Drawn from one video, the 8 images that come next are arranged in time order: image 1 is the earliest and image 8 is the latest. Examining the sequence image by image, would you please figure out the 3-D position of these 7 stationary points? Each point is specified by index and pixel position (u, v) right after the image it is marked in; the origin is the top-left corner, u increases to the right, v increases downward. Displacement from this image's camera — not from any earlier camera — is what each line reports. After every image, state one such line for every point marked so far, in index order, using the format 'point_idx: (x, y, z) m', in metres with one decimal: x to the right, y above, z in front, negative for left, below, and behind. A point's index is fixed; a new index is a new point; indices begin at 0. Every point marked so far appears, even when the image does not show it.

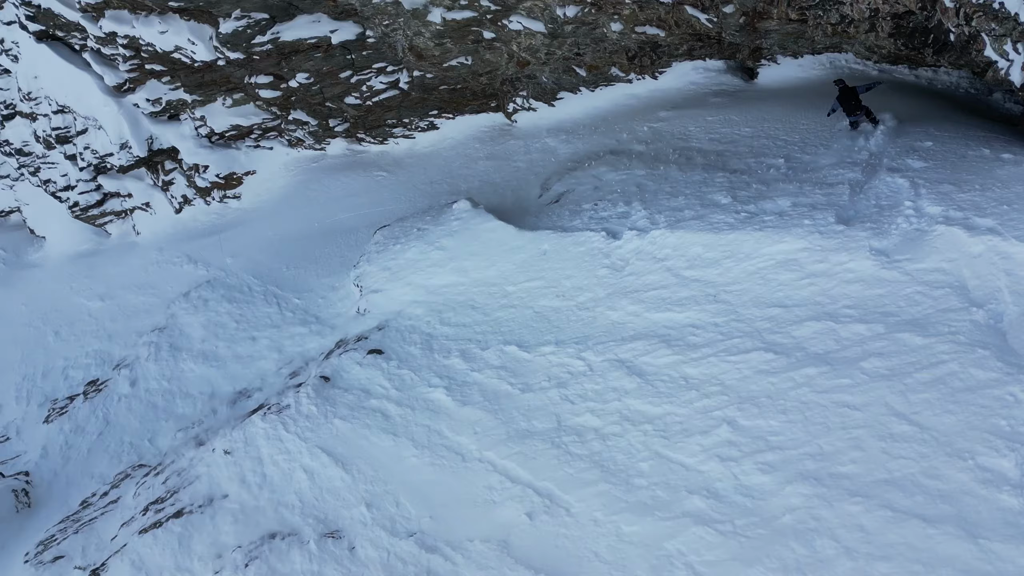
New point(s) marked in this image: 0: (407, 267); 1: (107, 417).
0: (-2.6, +0.5, +14.0) m
1: (-13.1, -4.2, +18.4) m
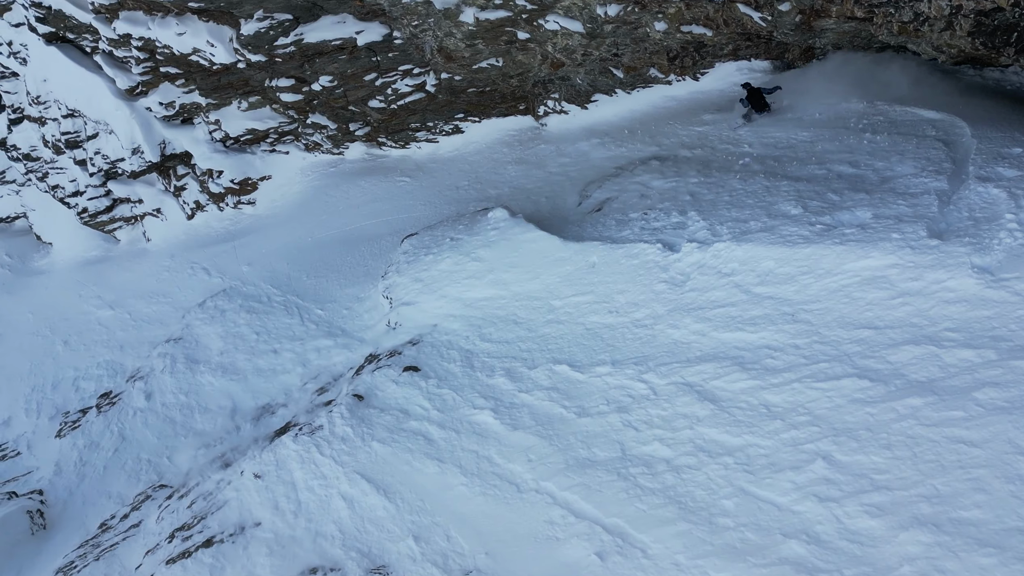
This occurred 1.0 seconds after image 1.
0: (-1.6, +0.2, +13.4) m
1: (-12.1, -4.6, +17.7) m
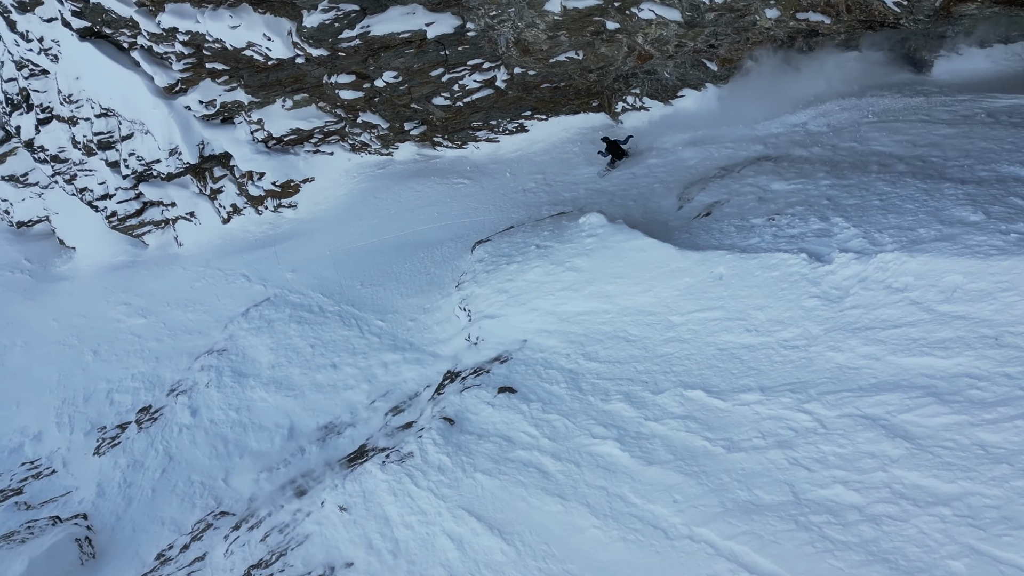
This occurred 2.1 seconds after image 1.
0: (+0.4, 0.0, +12.3) m
1: (-10.0, -4.9, +16.7) m
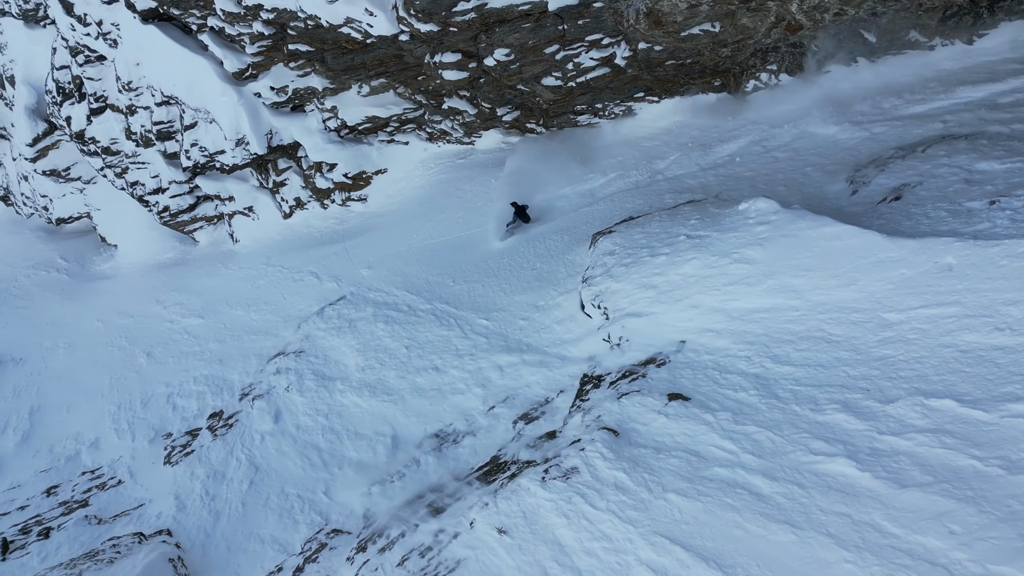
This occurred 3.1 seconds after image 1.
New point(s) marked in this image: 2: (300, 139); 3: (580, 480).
0: (+3.5, +0.1, +11.1) m
1: (-7.0, -4.8, +15.5) m
2: (-7.4, +5.2, +19.7) m
3: (+1.1, -3.2, +9.4) m
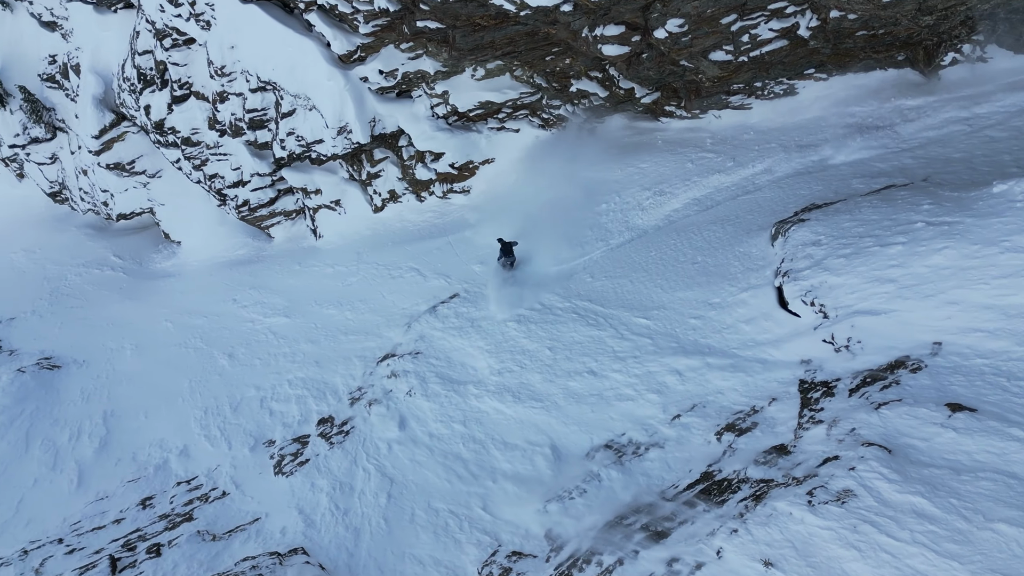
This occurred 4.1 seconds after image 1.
0: (+7.3, +0.2, +9.7) m
1: (-3.0, -4.7, +14.3) m
2: (-3.5, +5.3, +18.5) m
3: (+5.0, -3.1, +8.1) m
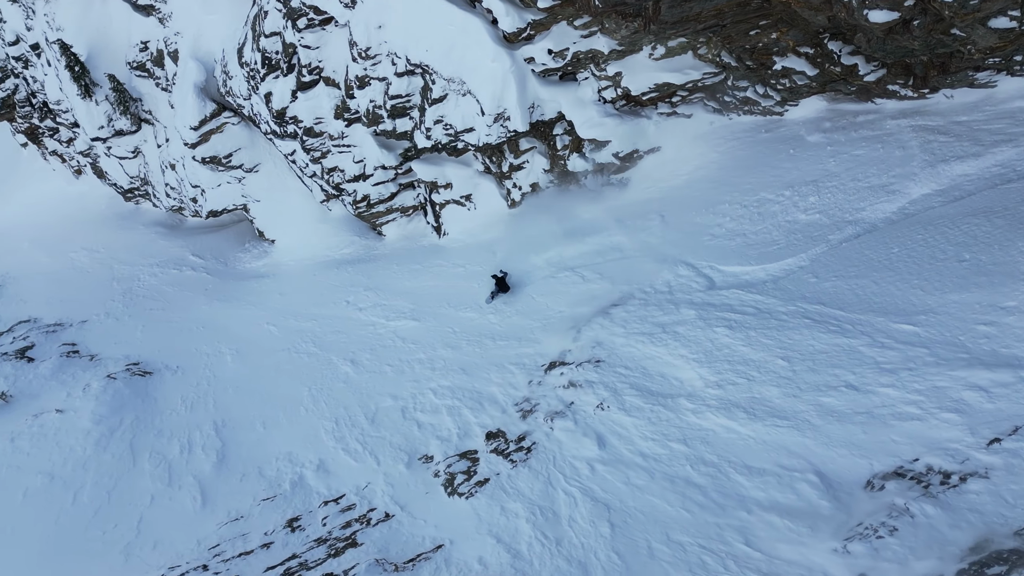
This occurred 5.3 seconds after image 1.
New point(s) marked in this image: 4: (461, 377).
0: (+12.5, +0.1, +8.0) m
1: (+2.1, -4.8, +12.7) m
2: (+1.7, +5.3, +16.9) m
3: (+10.1, -3.2, +6.4) m
4: (-1.6, -2.8, +17.9) m
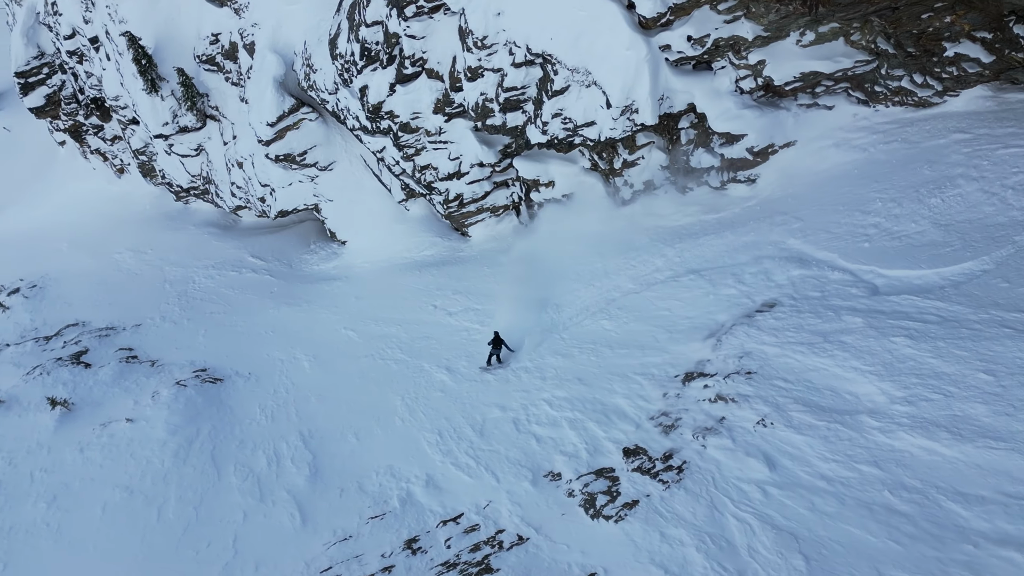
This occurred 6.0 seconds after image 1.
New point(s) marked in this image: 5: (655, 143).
0: (+16.0, 0.0, +6.8) m
1: (+5.7, -4.9, +11.5) m
2: (+5.3, +5.1, +15.7) m
3: (+13.7, -3.3, +5.2) m
4: (+2.0, -3.0, +16.8) m
5: (+4.6, +4.5, +17.3) m
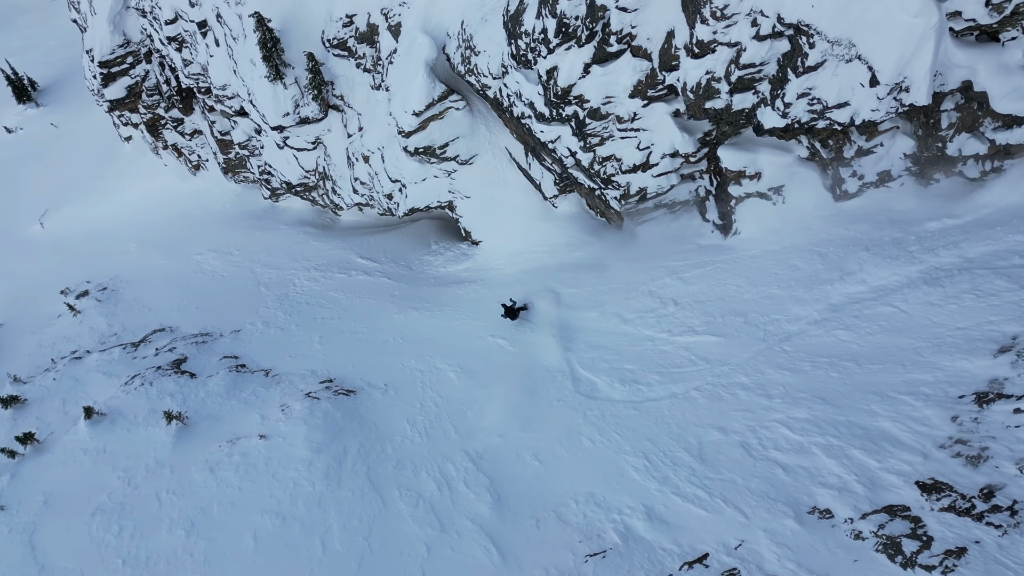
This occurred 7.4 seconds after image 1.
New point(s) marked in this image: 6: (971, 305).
0: (+22.1, -0.1, +4.6) m
1: (+11.8, -5.1, +9.5) m
2: (+11.4, +5.0, +13.6) m
3: (+19.7, -3.5, +3.1) m
4: (+8.1, -3.1, +14.7) m
5: (+10.7, +4.3, +15.2) m
6: (+11.7, -0.3, +14.3) m
